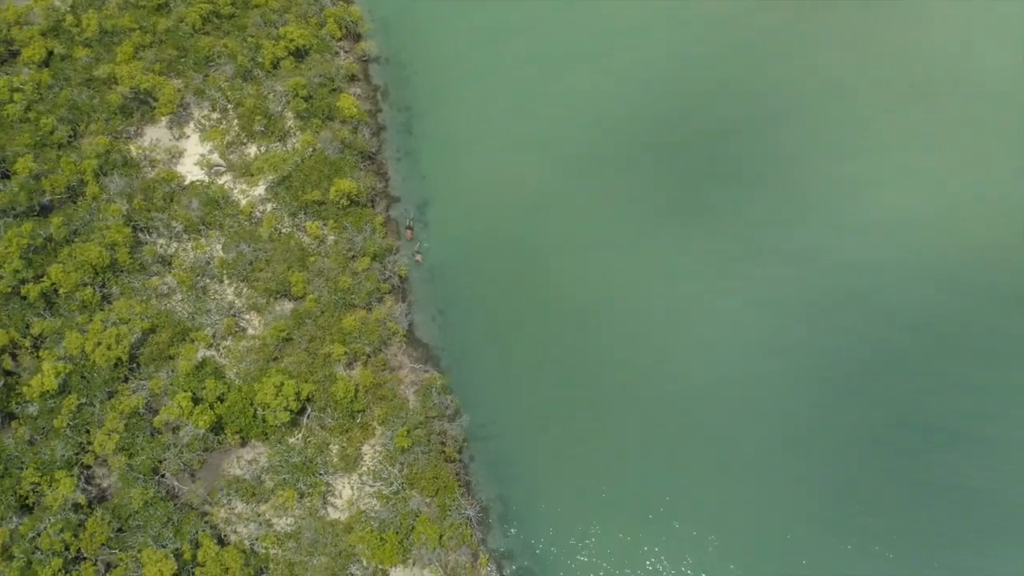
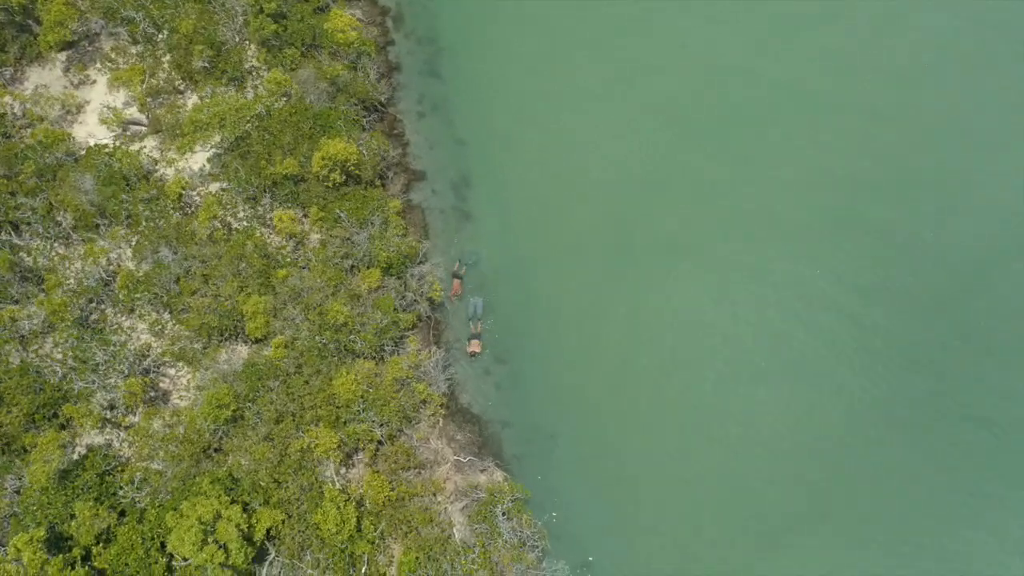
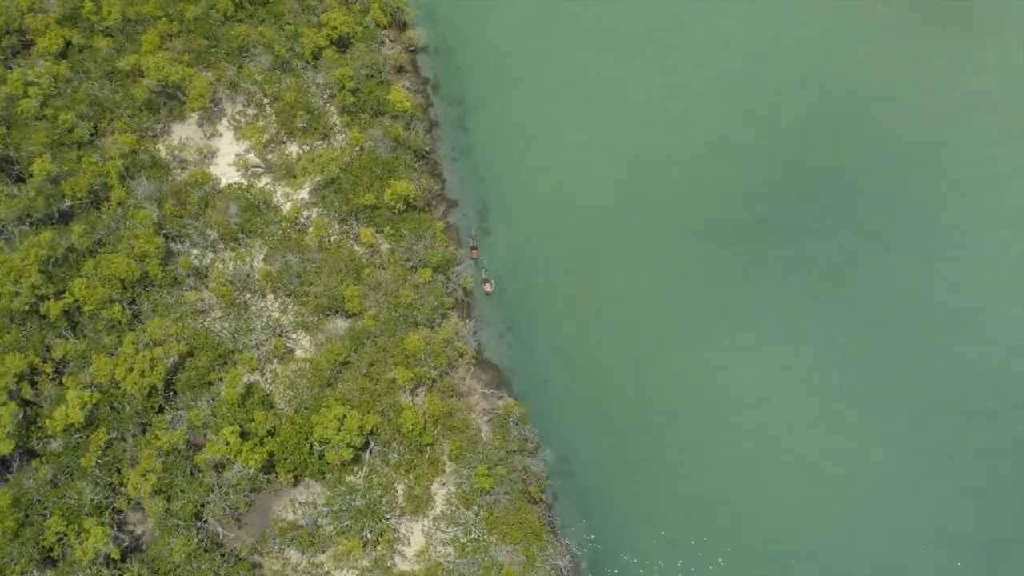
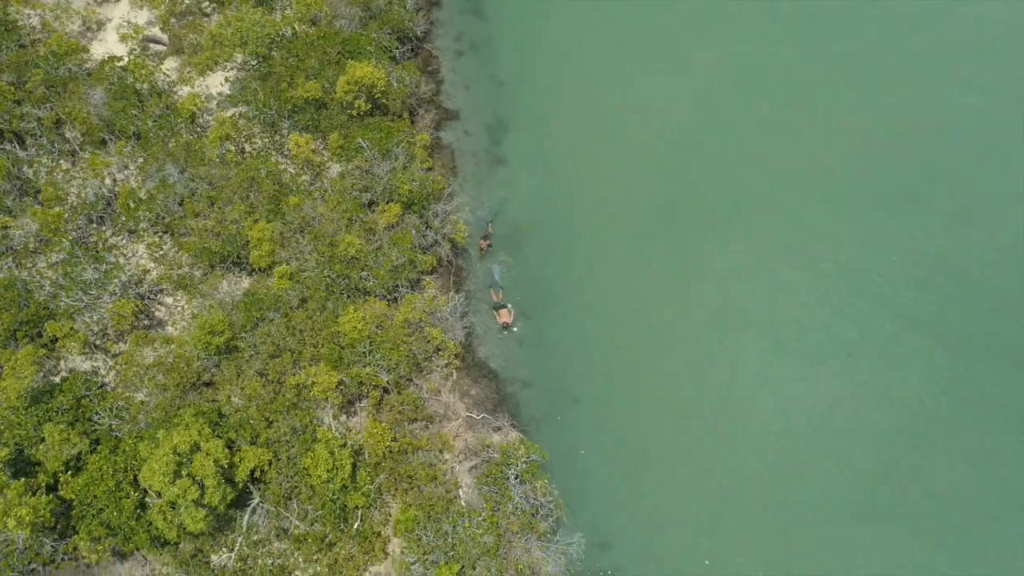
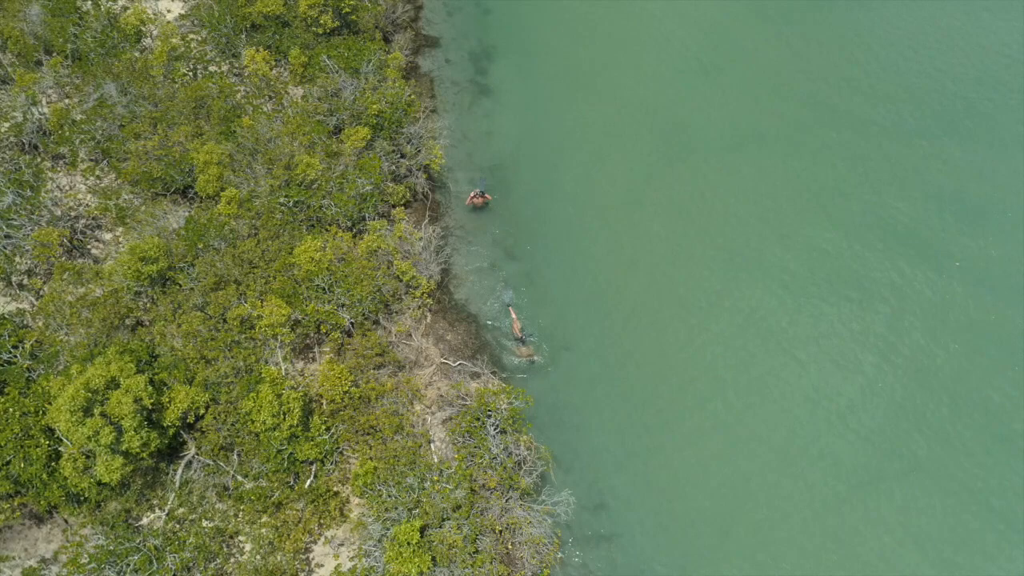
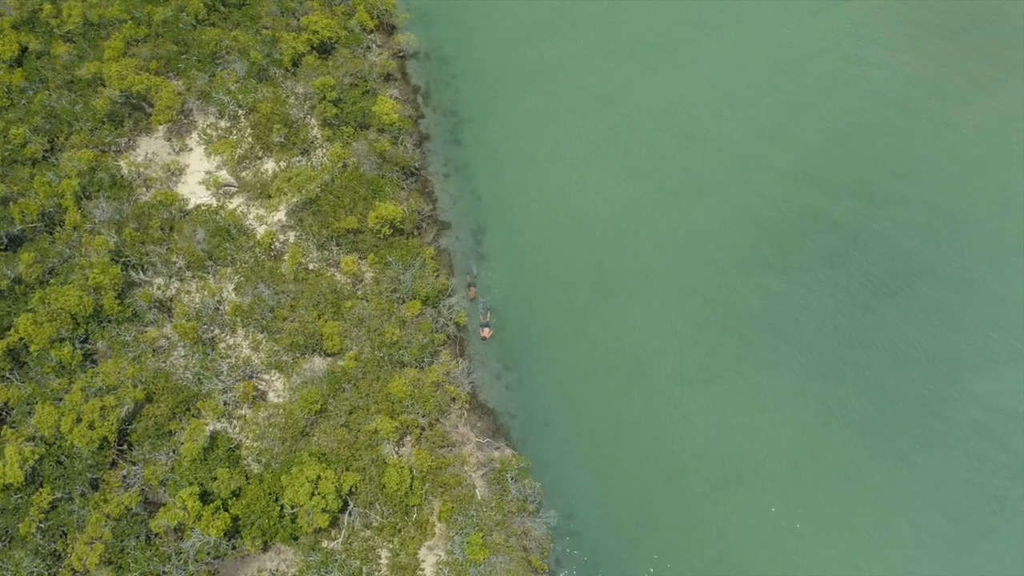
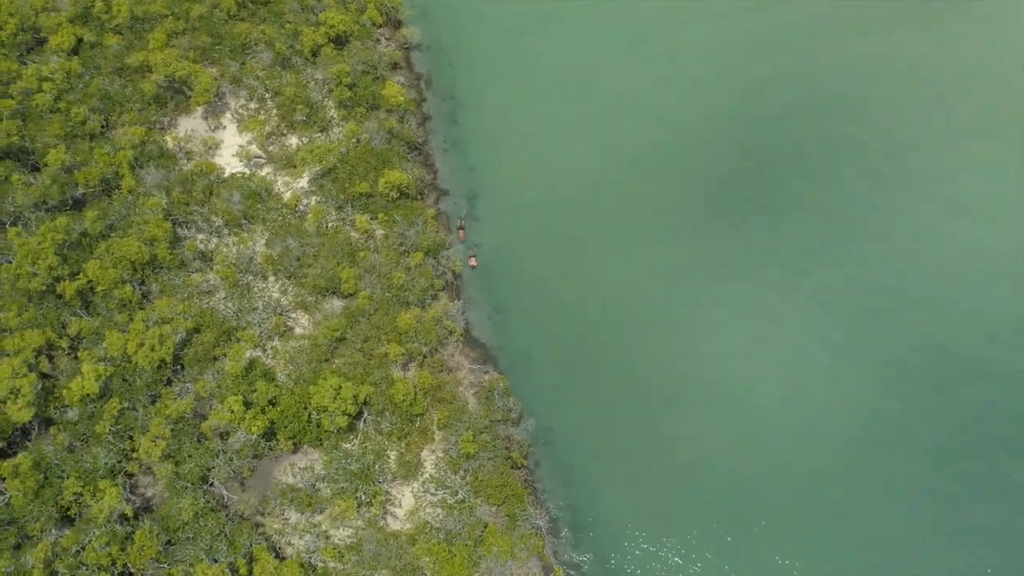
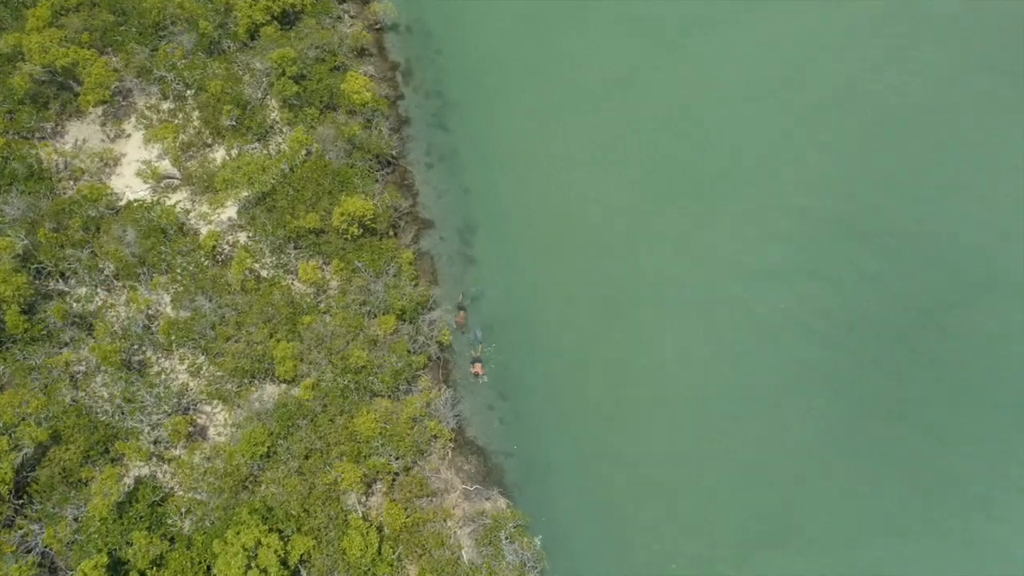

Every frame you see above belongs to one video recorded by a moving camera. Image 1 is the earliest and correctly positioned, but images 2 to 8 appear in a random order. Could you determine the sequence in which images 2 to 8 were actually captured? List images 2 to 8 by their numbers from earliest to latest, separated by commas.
7, 3, 6, 8, 2, 4, 5
